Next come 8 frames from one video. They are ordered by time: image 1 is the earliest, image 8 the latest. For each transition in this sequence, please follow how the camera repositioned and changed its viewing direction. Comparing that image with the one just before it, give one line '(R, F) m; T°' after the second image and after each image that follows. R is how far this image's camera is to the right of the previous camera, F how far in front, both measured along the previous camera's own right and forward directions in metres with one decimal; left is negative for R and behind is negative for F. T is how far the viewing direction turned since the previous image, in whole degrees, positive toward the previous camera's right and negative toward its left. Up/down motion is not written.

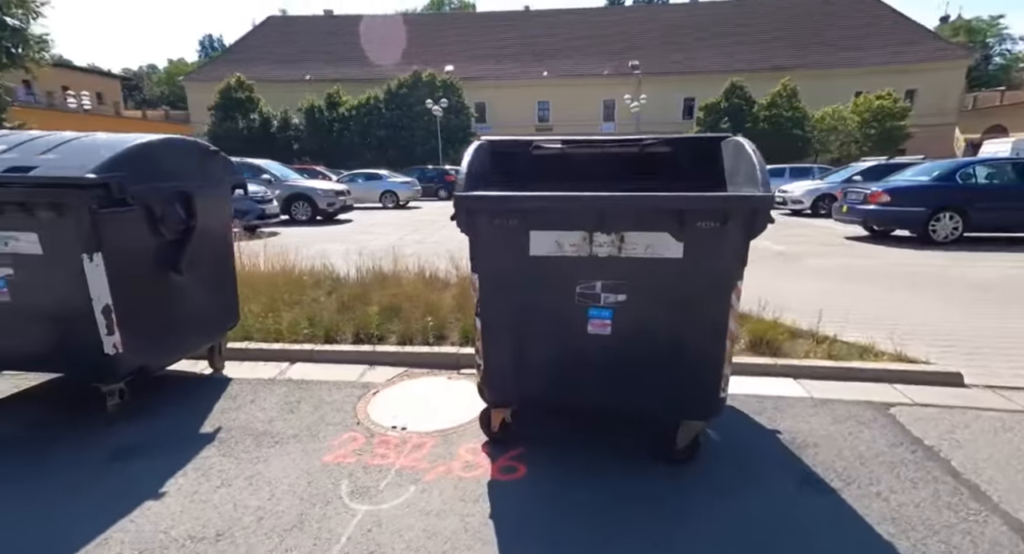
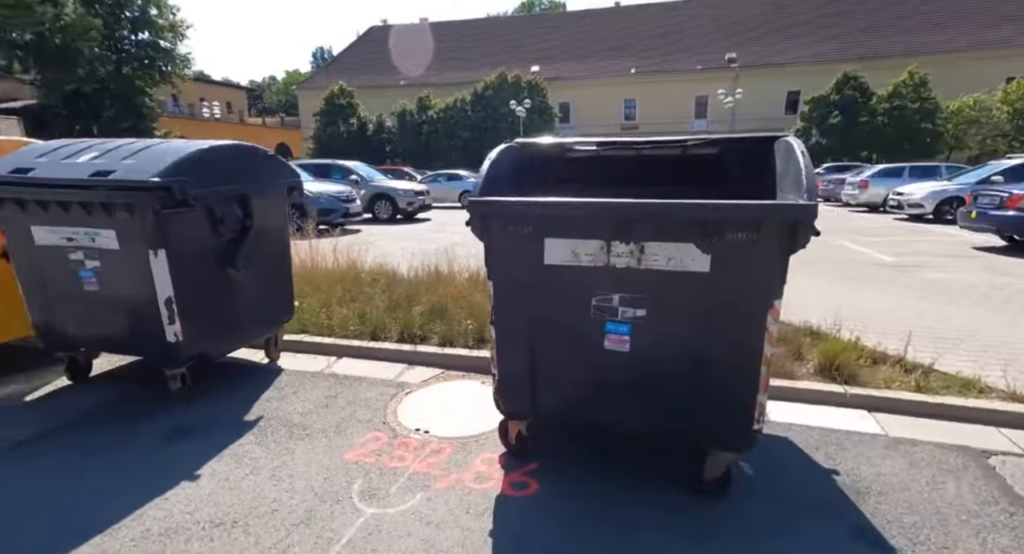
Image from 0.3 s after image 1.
(+0.4, +0.1) m; -11°
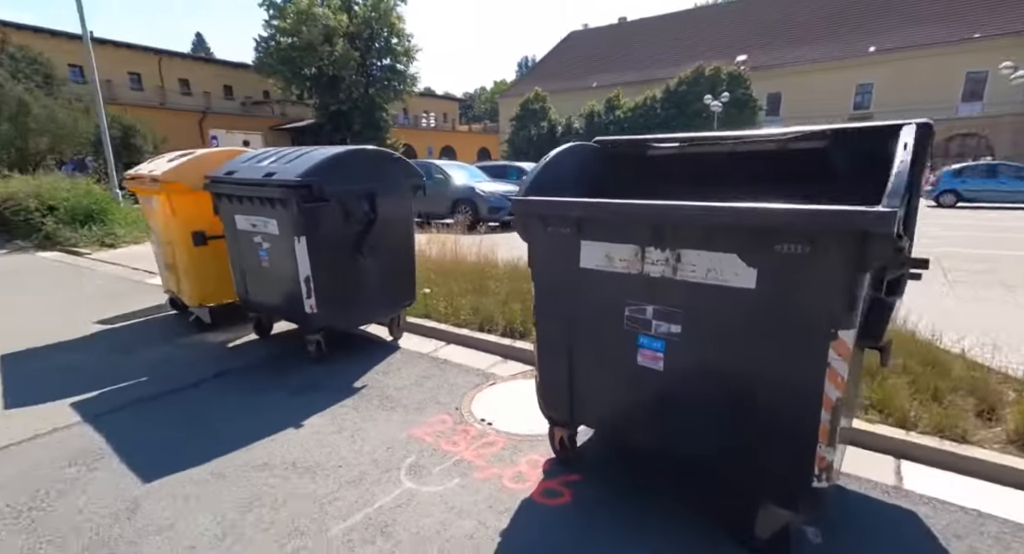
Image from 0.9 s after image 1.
(+0.8, +0.2) m; -23°
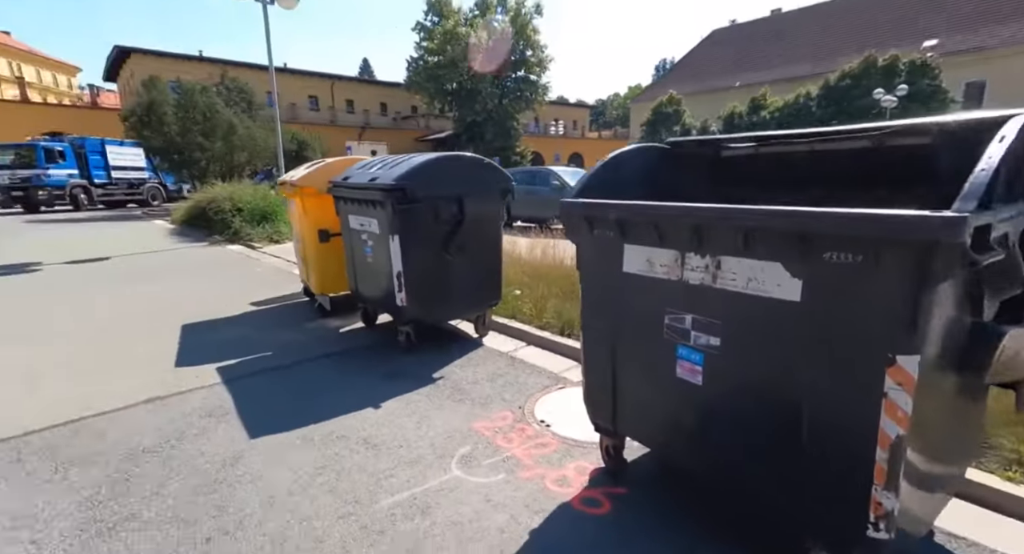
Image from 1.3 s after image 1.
(+0.4, 0.0) m; -15°
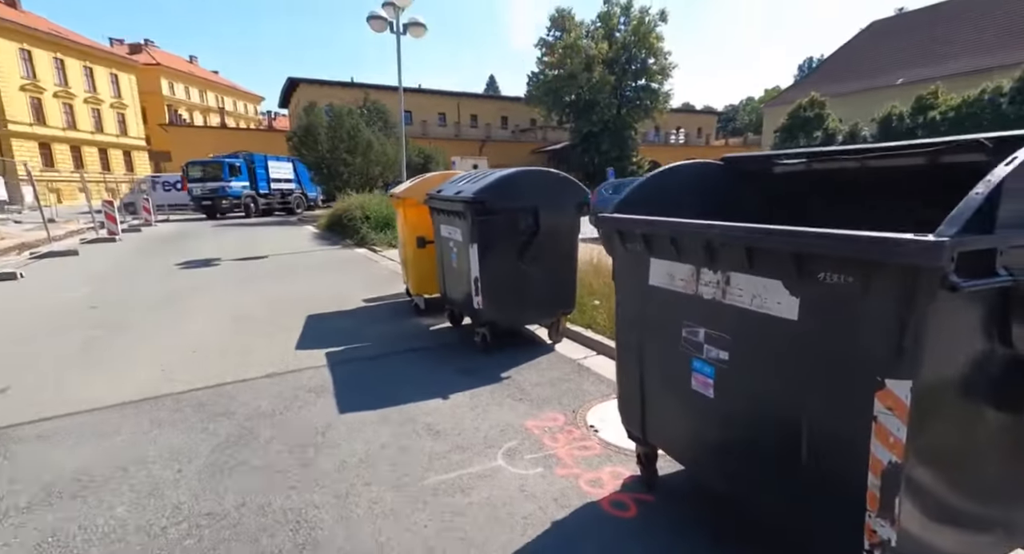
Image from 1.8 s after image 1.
(+0.4, -0.2) m; -13°
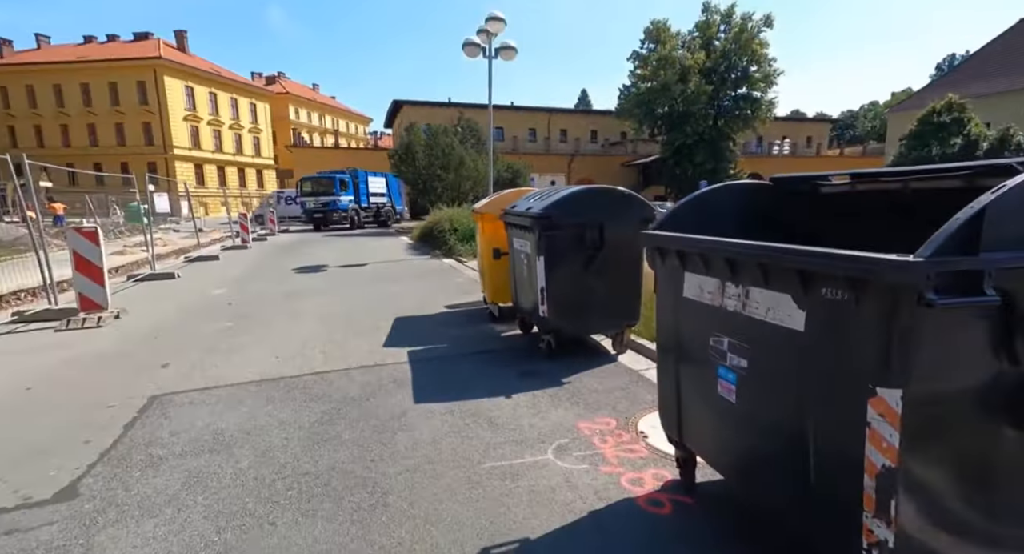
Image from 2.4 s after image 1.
(+0.2, -0.3) m; -10°
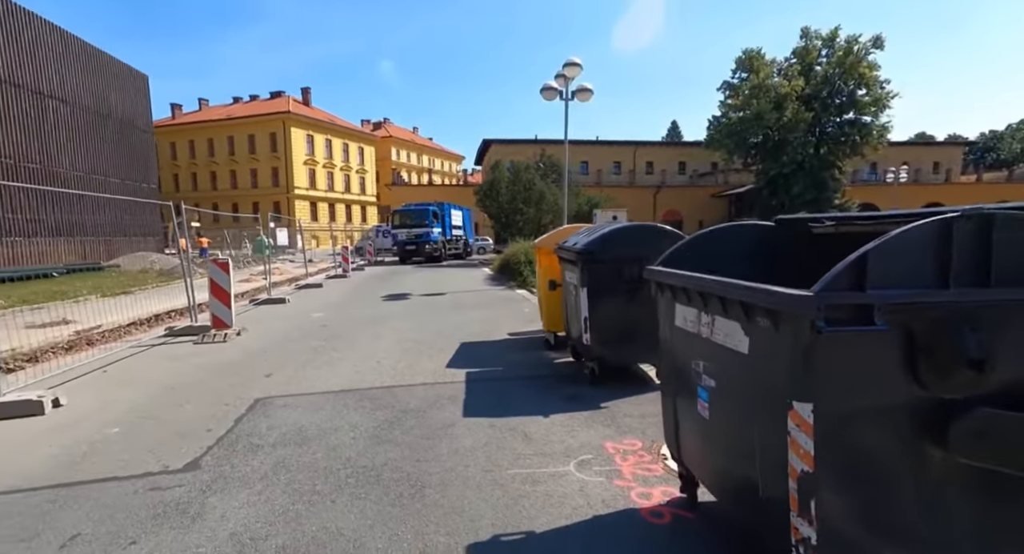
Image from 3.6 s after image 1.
(+0.5, -0.5) m; -10°
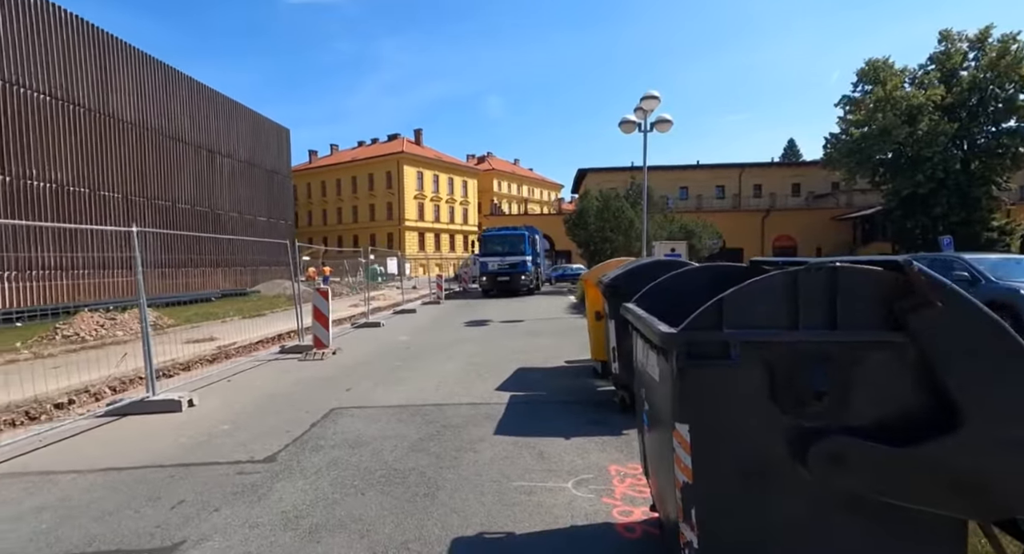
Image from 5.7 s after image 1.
(+0.9, -0.5) m; -12°
